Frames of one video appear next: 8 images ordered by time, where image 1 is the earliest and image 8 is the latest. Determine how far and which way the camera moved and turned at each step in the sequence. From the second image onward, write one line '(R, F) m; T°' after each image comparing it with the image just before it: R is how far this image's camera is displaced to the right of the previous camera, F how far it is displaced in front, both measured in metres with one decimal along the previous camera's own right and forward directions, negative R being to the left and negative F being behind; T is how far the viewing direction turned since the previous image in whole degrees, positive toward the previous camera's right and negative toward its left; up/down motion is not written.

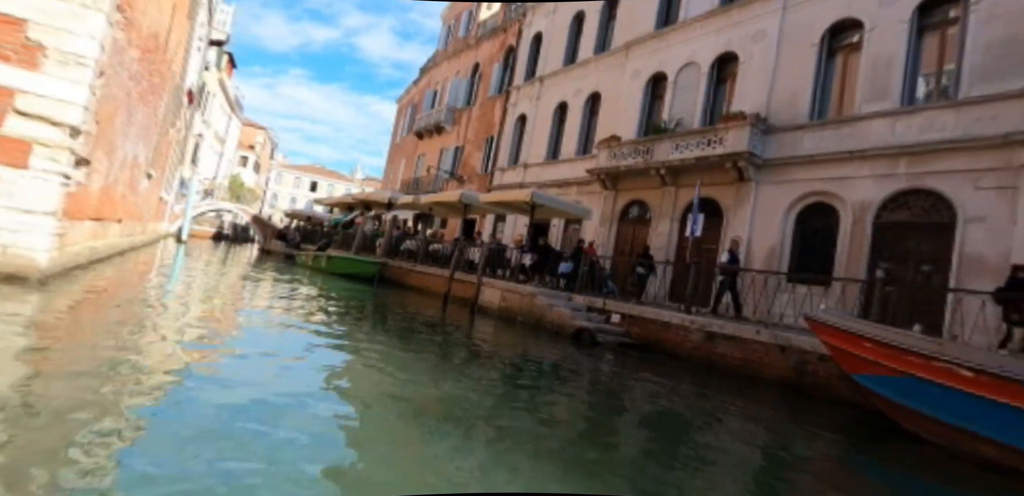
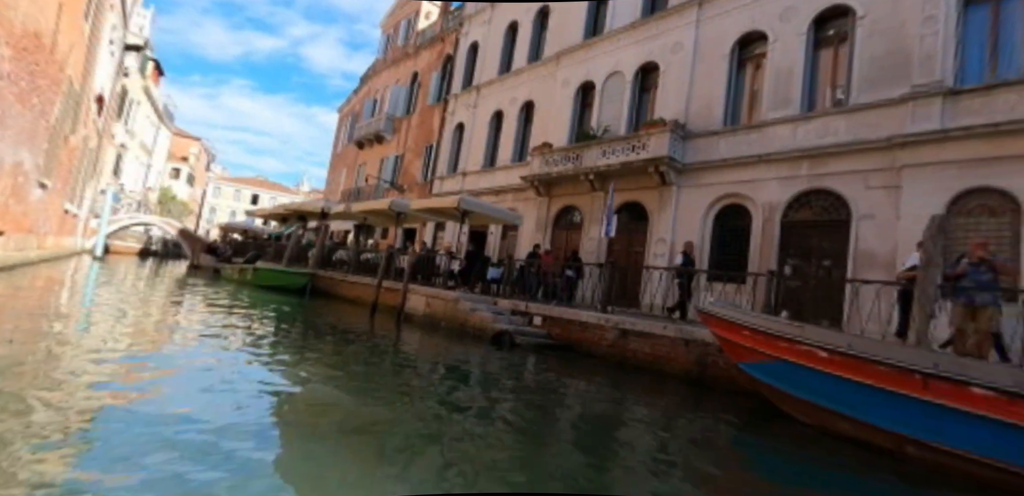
(+0.7, 0.0) m; +5°
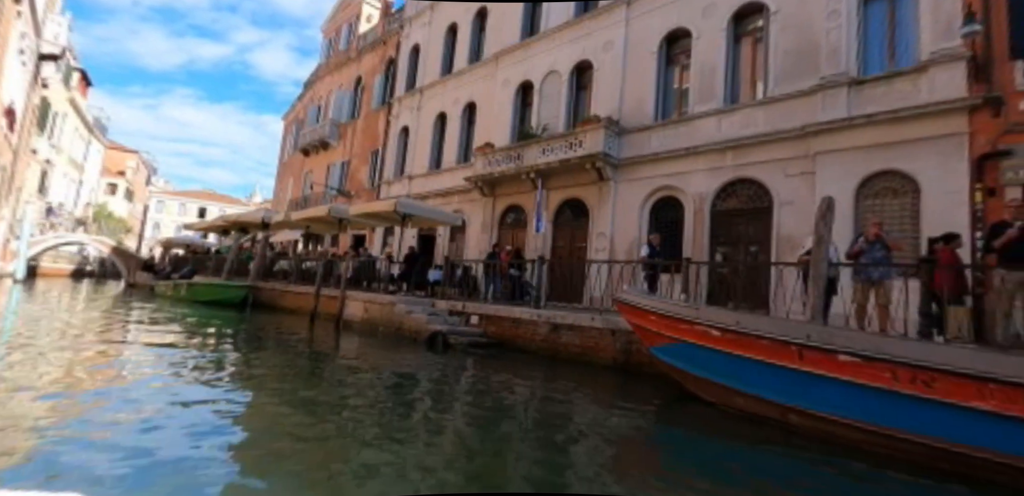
(+0.7, 0.0) m; +4°
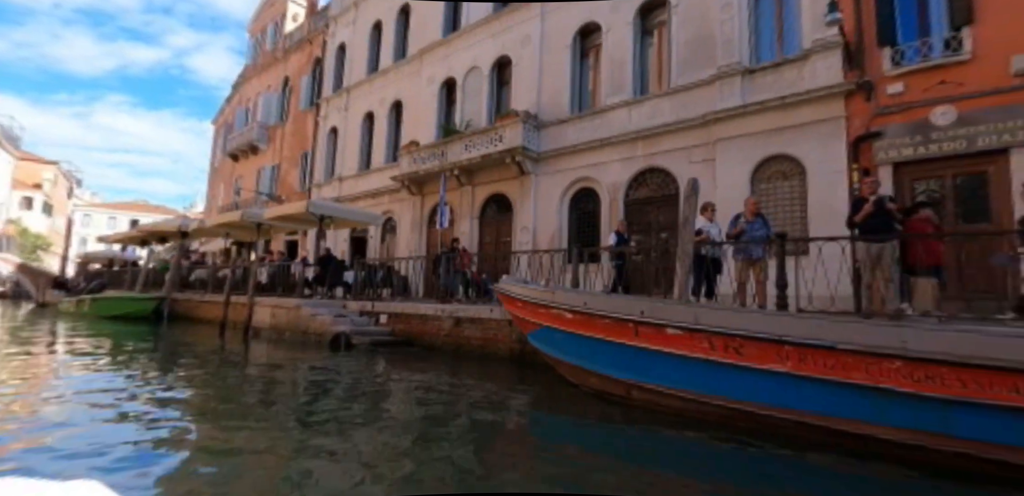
(+1.1, 0.0) m; +4°
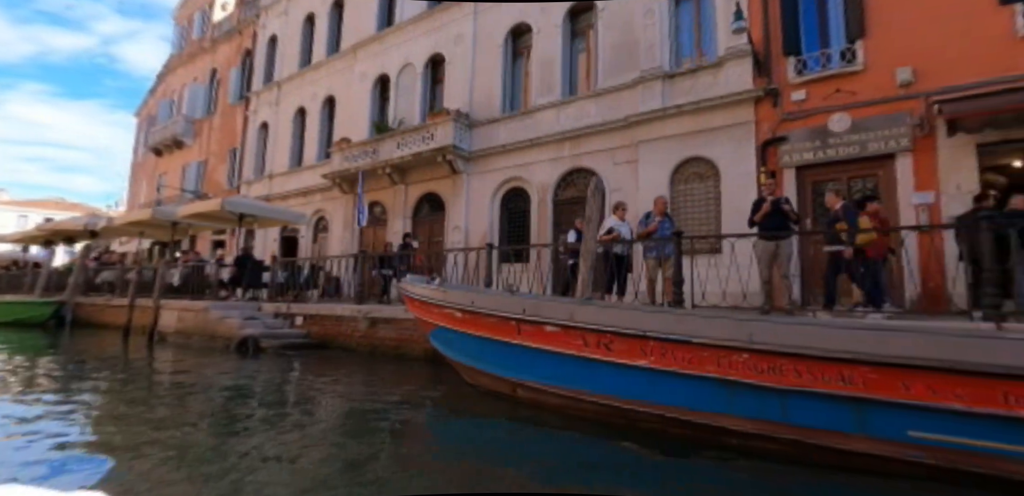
(+0.6, 0.0) m; +5°
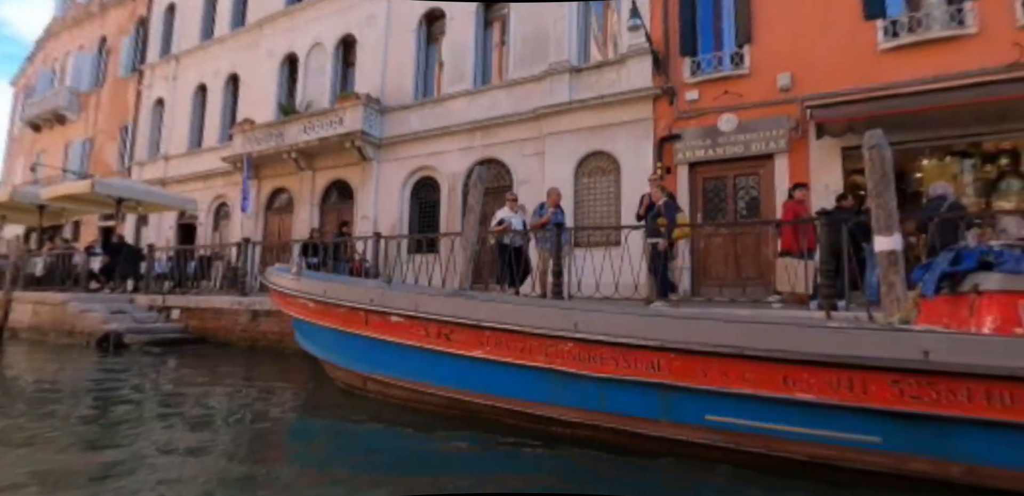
(+0.8, +0.1) m; +7°
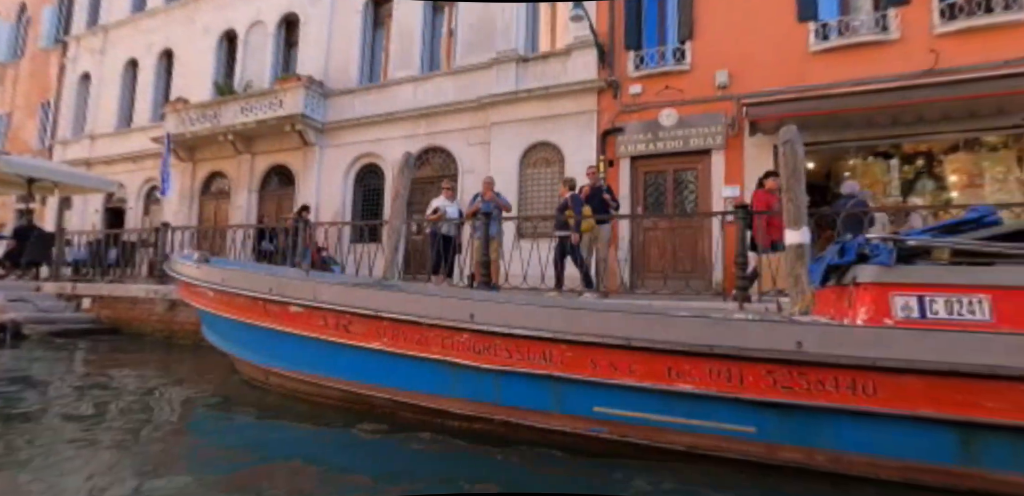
(+0.4, +0.1) m; +4°
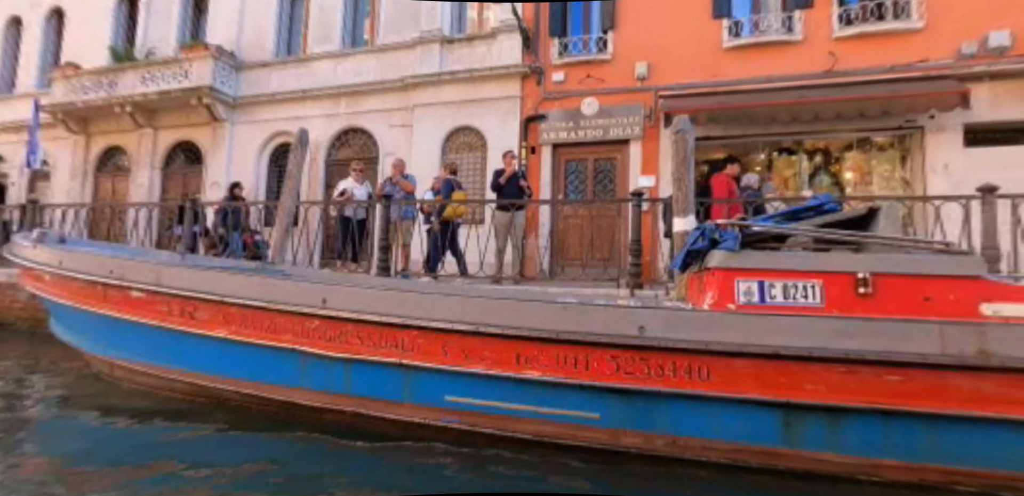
(+0.6, +0.1) m; +6°
